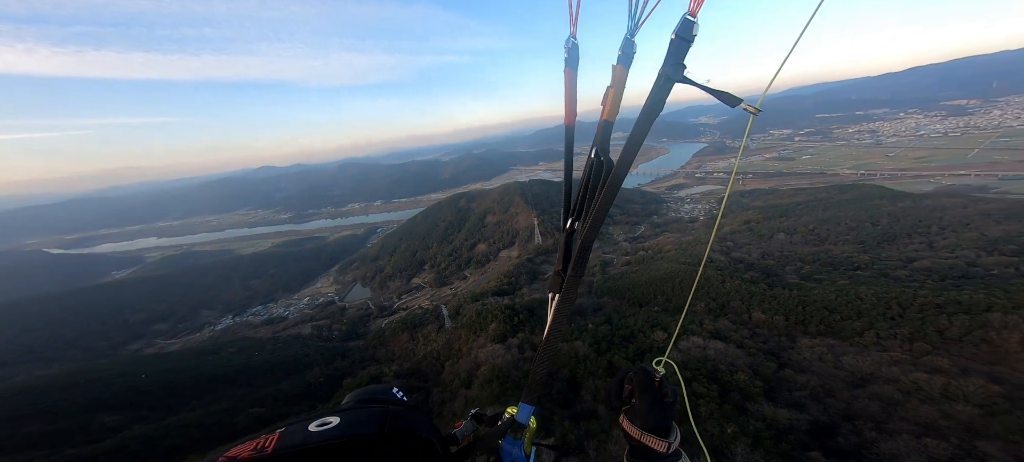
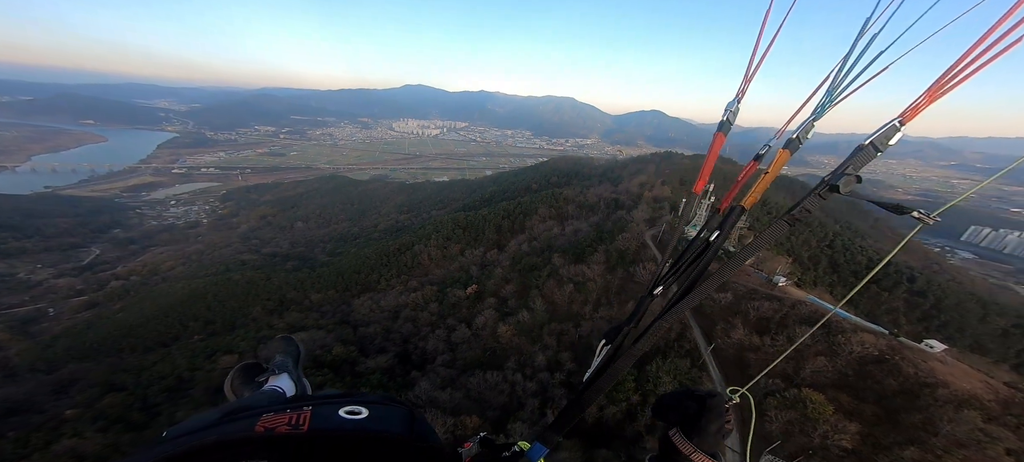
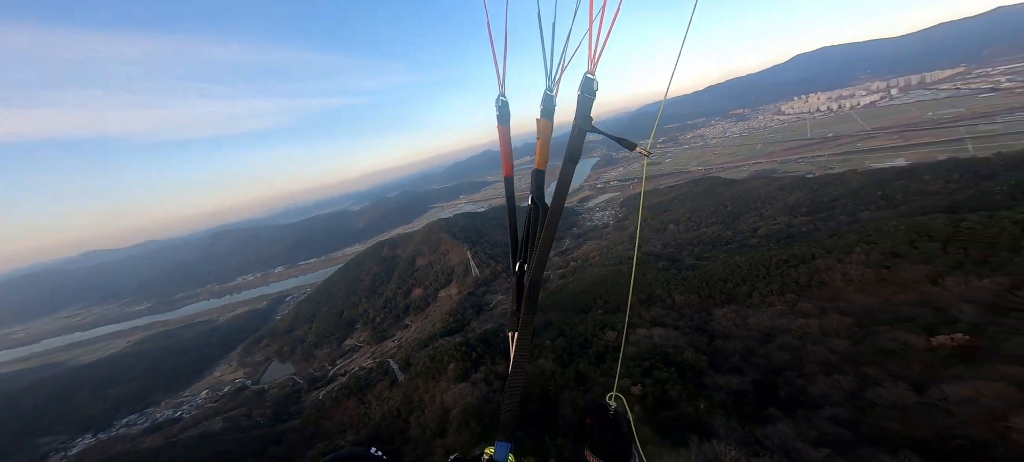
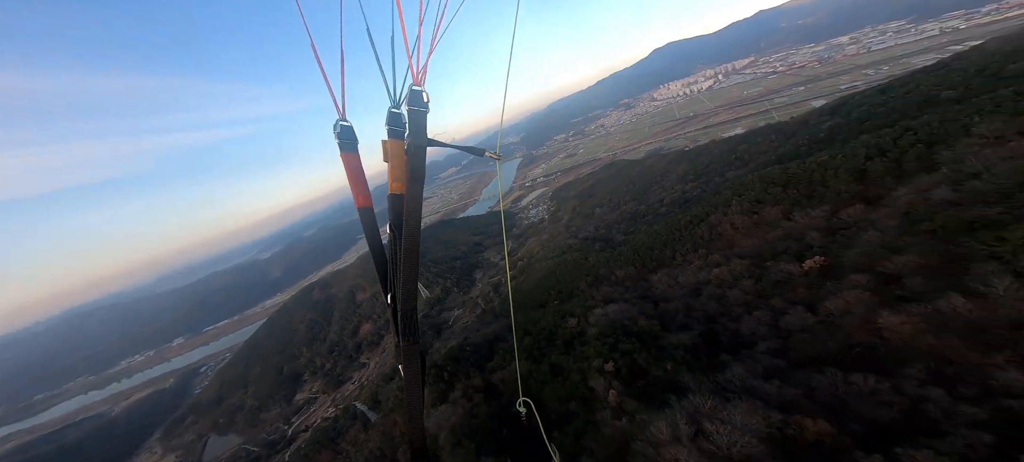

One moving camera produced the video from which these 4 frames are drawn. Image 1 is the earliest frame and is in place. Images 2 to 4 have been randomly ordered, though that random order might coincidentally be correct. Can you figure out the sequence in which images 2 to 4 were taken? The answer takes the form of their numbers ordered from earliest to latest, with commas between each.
3, 4, 2
